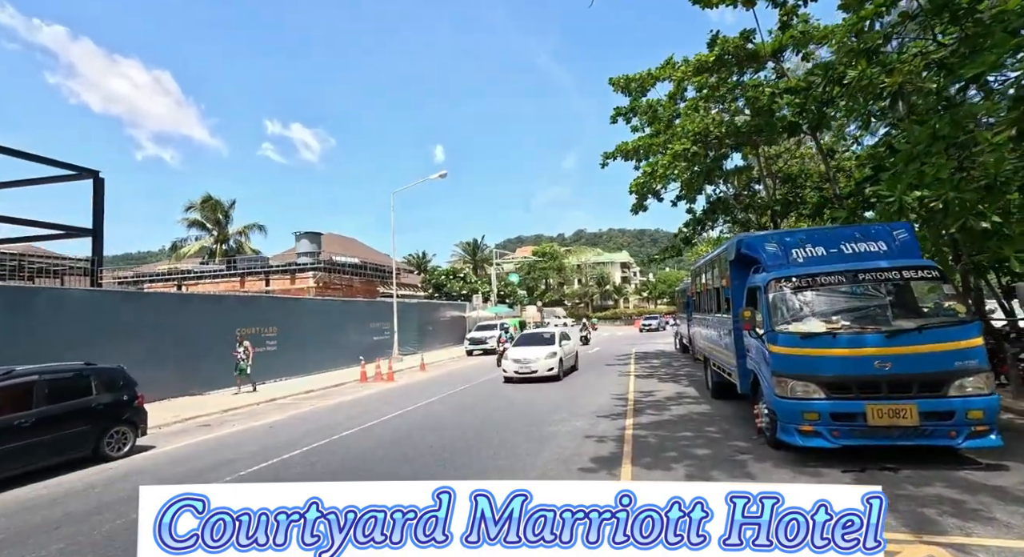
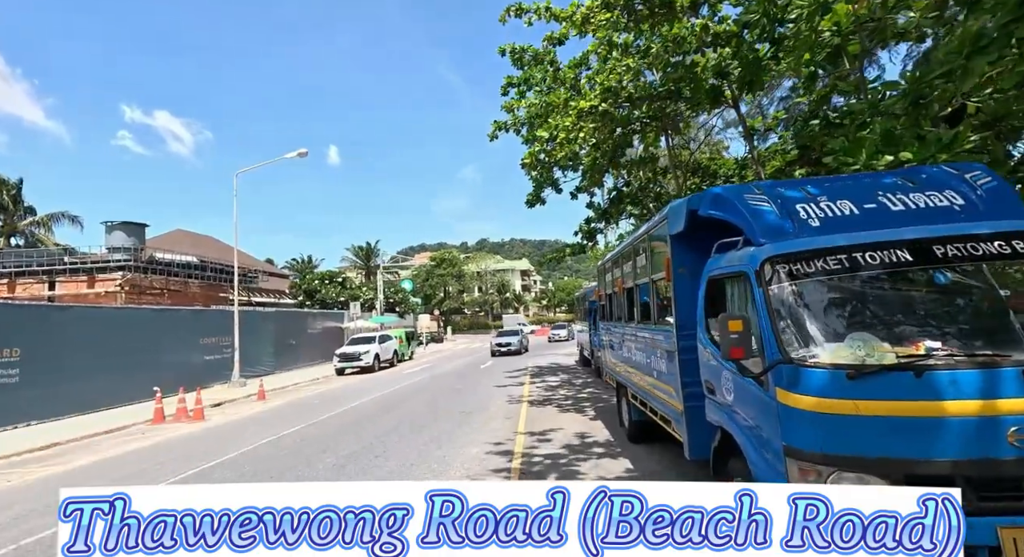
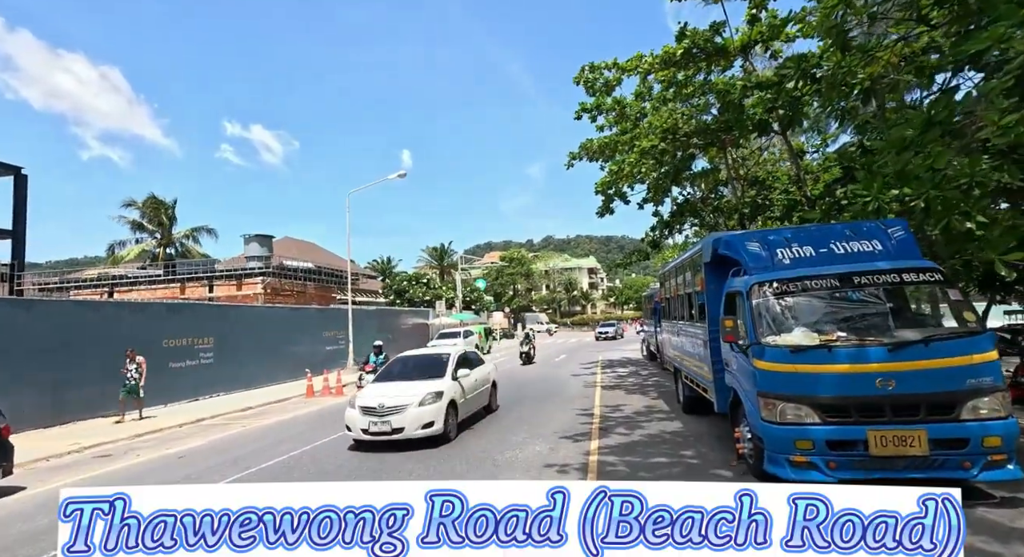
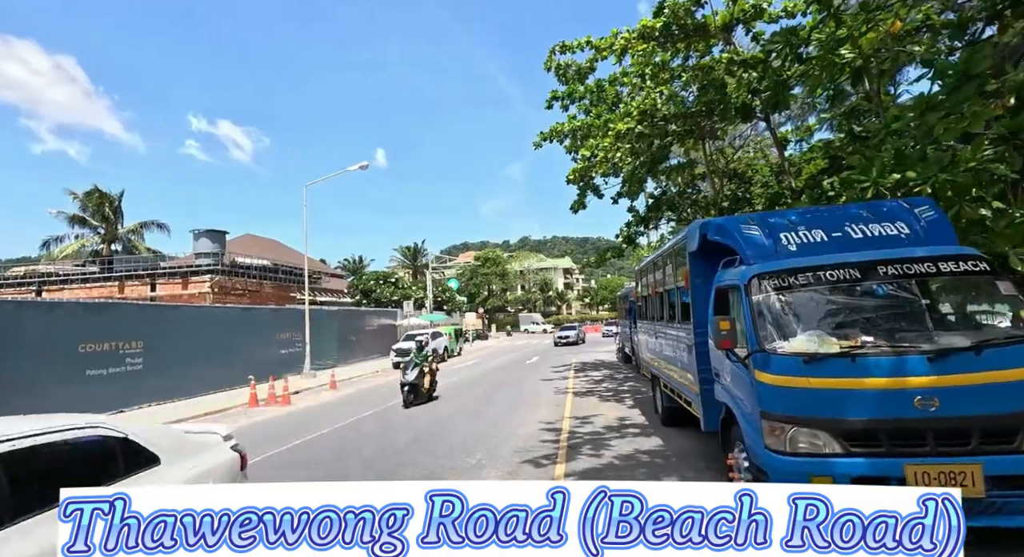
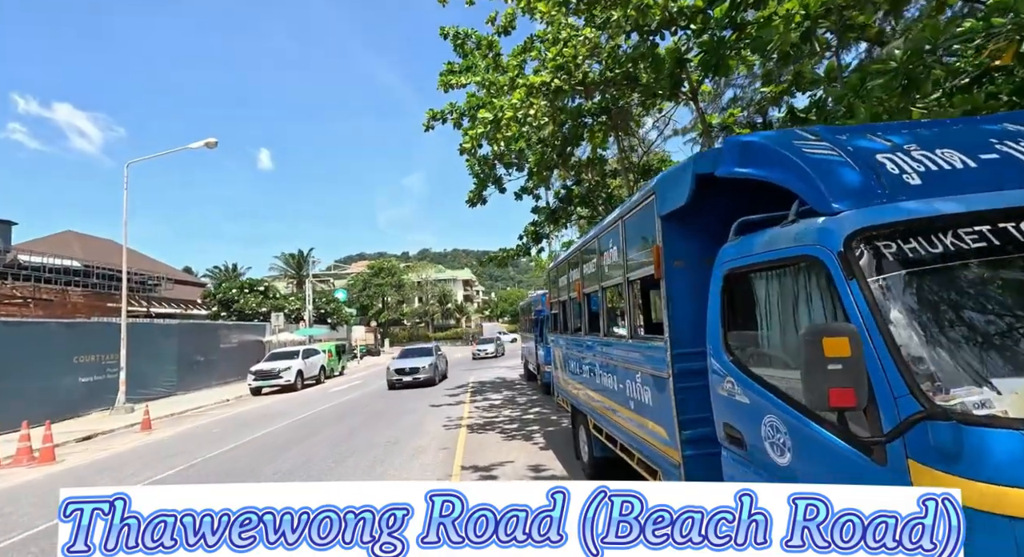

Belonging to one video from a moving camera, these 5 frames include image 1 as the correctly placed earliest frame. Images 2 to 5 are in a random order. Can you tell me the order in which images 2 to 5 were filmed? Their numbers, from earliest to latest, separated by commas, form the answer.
3, 4, 2, 5
